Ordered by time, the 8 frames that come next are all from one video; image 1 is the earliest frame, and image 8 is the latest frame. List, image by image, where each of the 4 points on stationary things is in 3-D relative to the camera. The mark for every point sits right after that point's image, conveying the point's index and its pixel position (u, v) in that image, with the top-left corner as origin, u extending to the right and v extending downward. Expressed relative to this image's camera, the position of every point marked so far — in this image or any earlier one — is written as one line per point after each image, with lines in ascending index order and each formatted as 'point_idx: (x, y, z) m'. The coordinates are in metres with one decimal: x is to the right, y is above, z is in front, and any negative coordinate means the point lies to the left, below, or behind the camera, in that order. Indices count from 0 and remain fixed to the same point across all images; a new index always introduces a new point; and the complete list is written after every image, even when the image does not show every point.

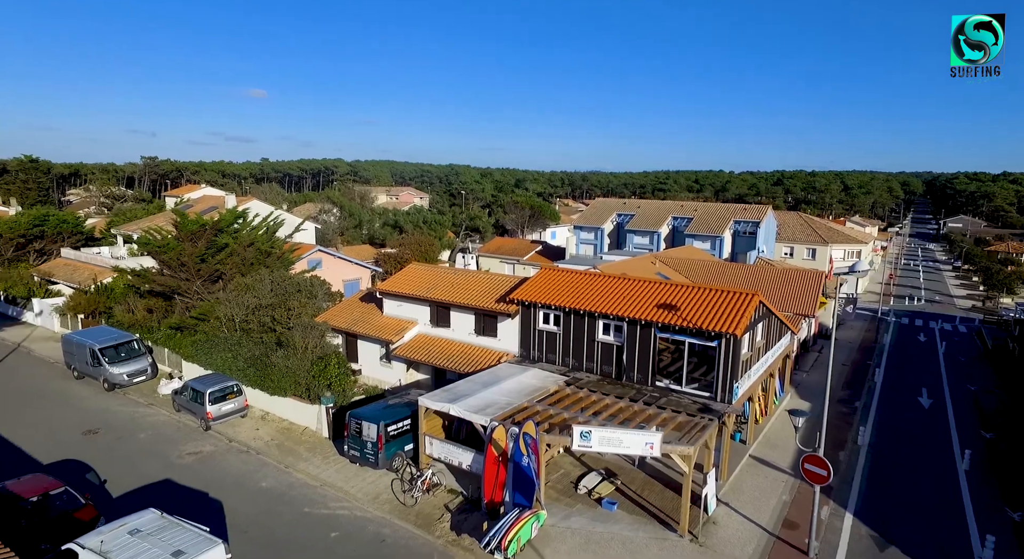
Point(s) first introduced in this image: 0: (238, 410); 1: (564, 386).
0: (-7.4, -3.5, +16.9) m
1: (+1.3, -2.6, +15.4) m
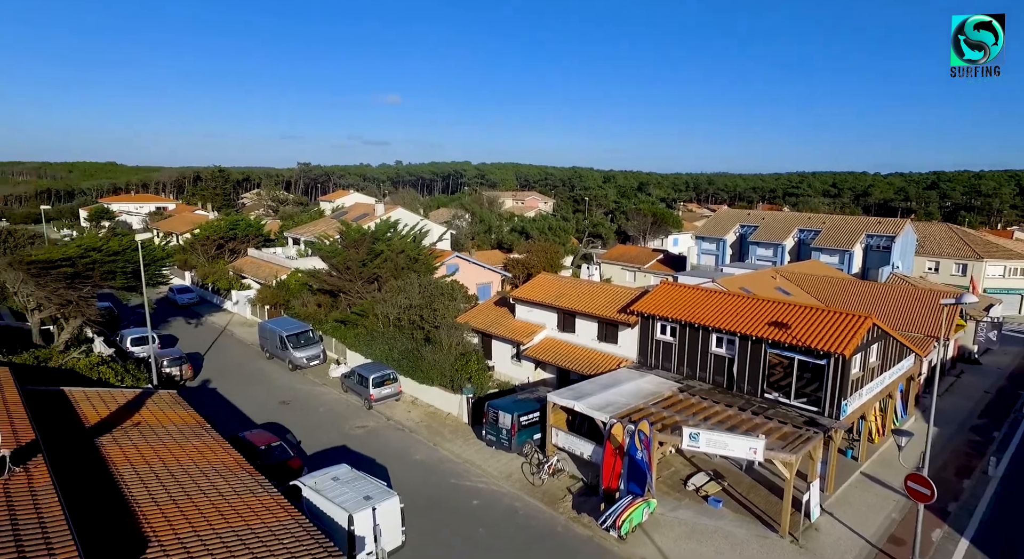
0: (-3.8, -3.7, +20.2) m
1: (+4.5, -3.1, +17.0) m
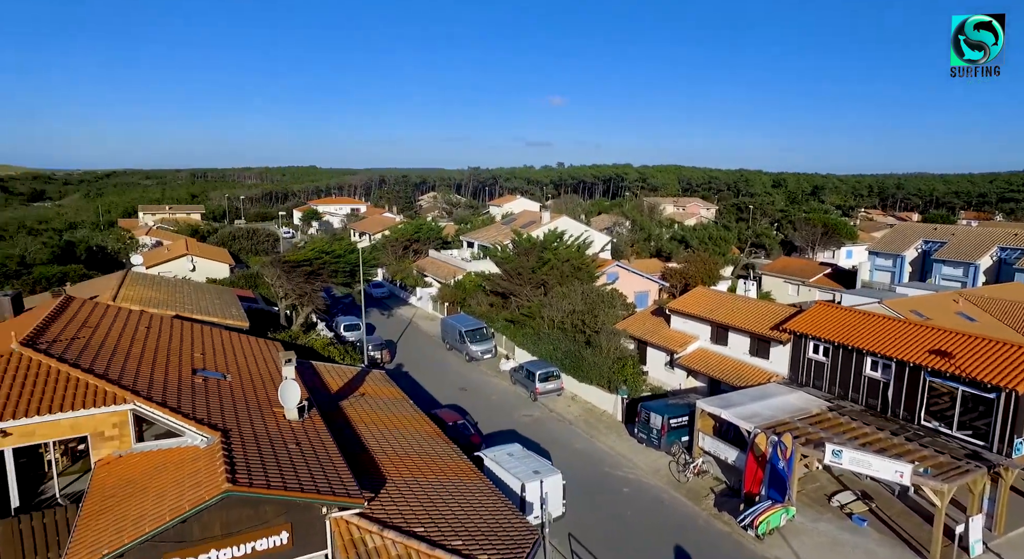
0: (+1.6, -4.0, +22.7) m
1: (+8.9, -3.7, +17.7) m
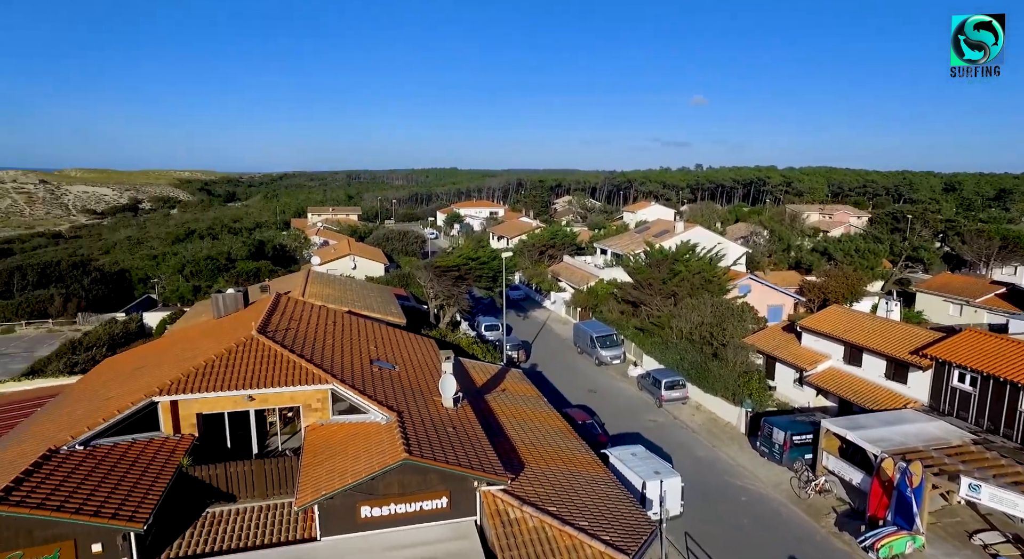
0: (+6.4, -4.5, +23.6) m
1: (+12.4, -4.4, +17.2) m
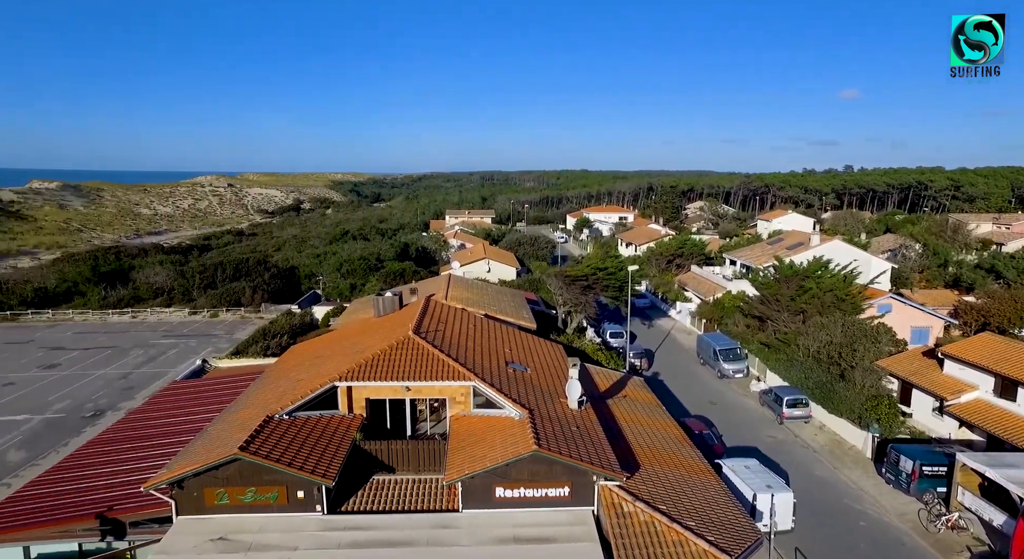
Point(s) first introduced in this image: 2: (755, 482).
0: (+11.0, -5.1, +23.5) m
1: (+15.7, -5.3, +16.0) m
2: (+6.5, -5.4, +16.8) m
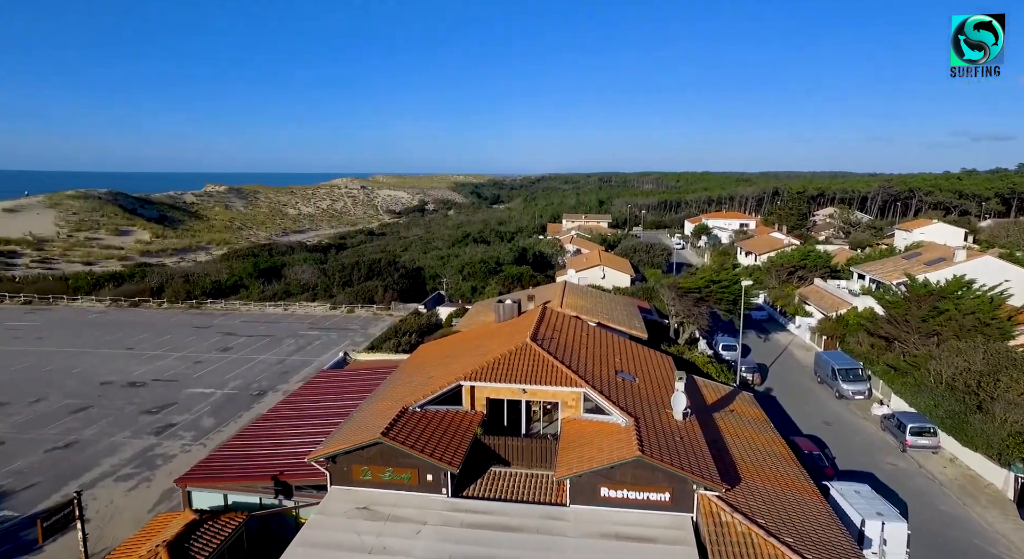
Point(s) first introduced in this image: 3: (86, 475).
0: (+15.0, -5.9, +22.5) m
1: (+18.3, -6.2, +14.2) m
2: (+9.4, -6.0, +16.7) m
3: (-12.4, -5.7, +18.5) m
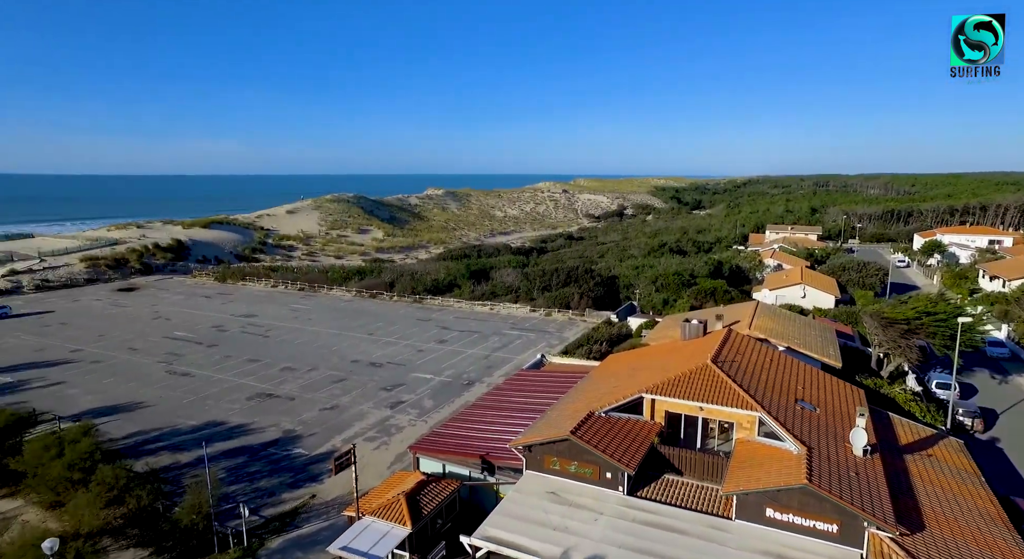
0: (+21.0, -7.5, +19.2) m
1: (+21.6, -7.9, +10.3) m
2: (+13.9, -7.3, +15.3) m
3: (-6.3, -5.8, +23.7) m
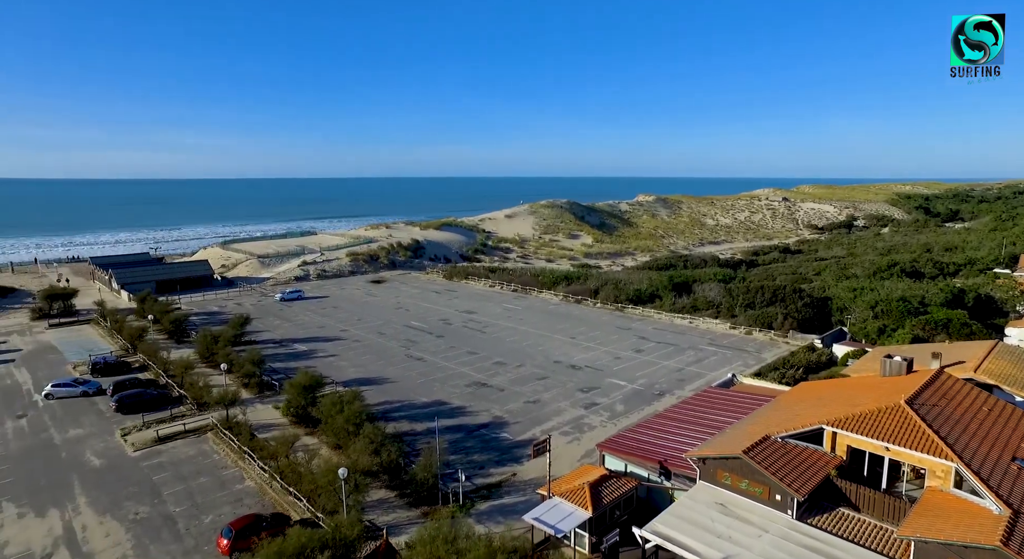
0: (+25.6, -9.5, +14.1) m
1: (+23.3, -9.8, +5.5) m
2: (+17.7, -8.8, +12.7) m
3: (+1.4, -6.3, +27.1) m
